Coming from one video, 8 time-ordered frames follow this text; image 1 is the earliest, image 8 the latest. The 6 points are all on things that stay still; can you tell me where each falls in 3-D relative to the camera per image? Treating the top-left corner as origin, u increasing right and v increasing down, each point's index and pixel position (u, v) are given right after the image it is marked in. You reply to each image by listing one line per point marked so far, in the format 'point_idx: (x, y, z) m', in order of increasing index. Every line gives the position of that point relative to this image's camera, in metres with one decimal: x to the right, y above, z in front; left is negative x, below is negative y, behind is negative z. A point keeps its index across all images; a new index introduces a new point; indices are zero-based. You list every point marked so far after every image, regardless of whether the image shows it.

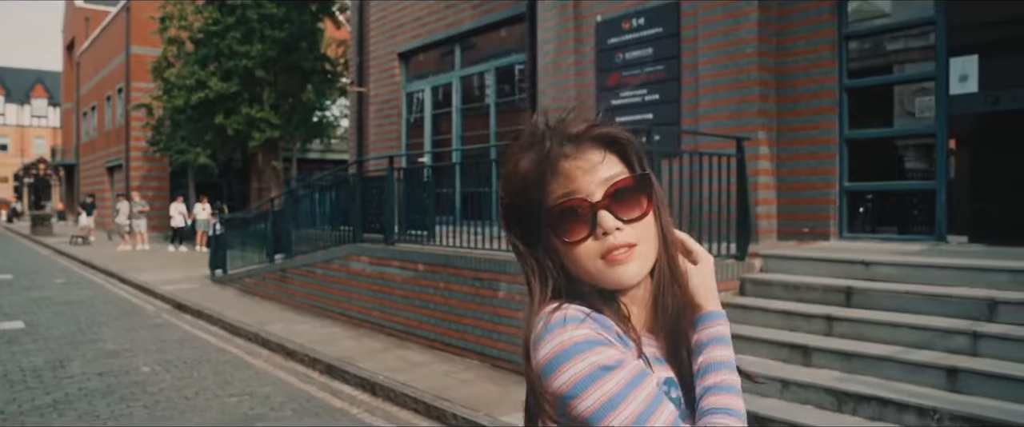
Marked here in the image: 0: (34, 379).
0: (-3.8, -1.3, +6.1) m
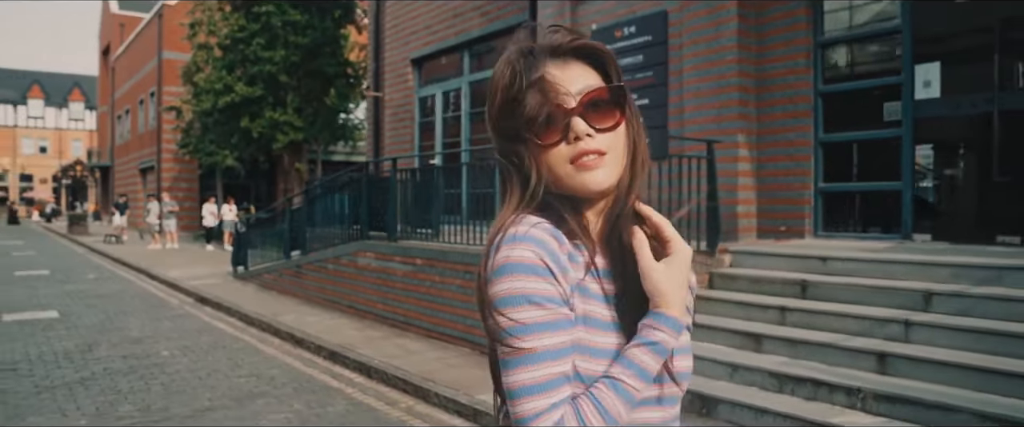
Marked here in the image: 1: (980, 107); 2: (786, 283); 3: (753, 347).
0: (-3.9, -1.3, +6.8) m
1: (+4.0, +0.9, +6.7) m
2: (+2.1, -0.5, +6.0) m
3: (+1.7, -1.0, +5.6) m
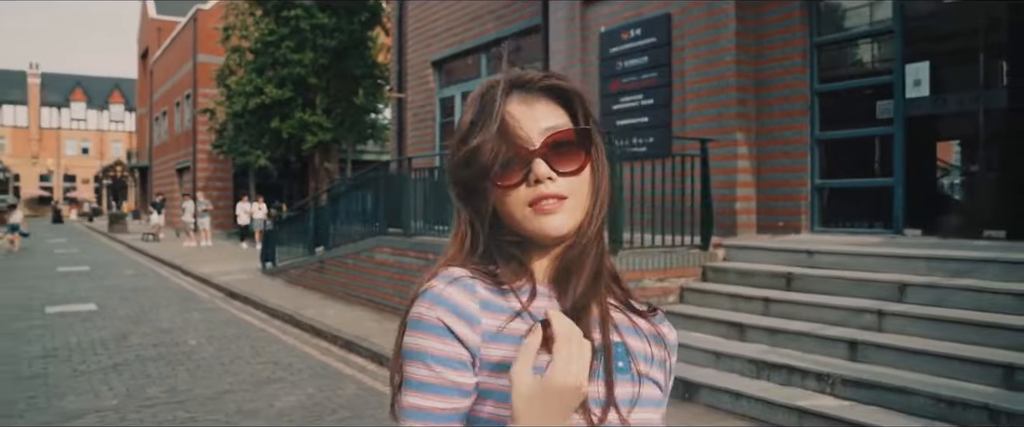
0: (-3.9, -1.3, +7.3) m
1: (+4.0, +1.0, +6.9) m
2: (+2.1, -0.5, +6.3) m
3: (+1.7, -0.9, +5.9) m
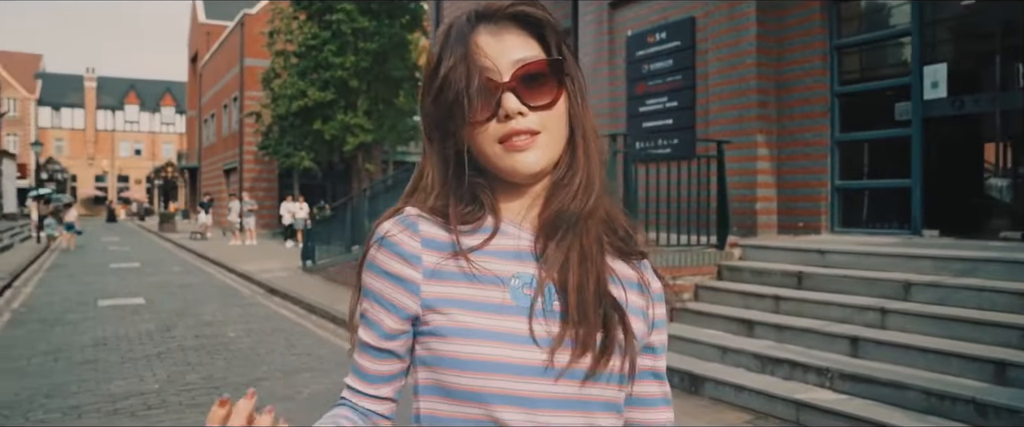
0: (-3.7, -1.3, +7.8) m
1: (+4.2, +1.0, +6.9) m
2: (+2.3, -0.5, +6.5) m
3: (+1.8, -0.9, +6.1) m
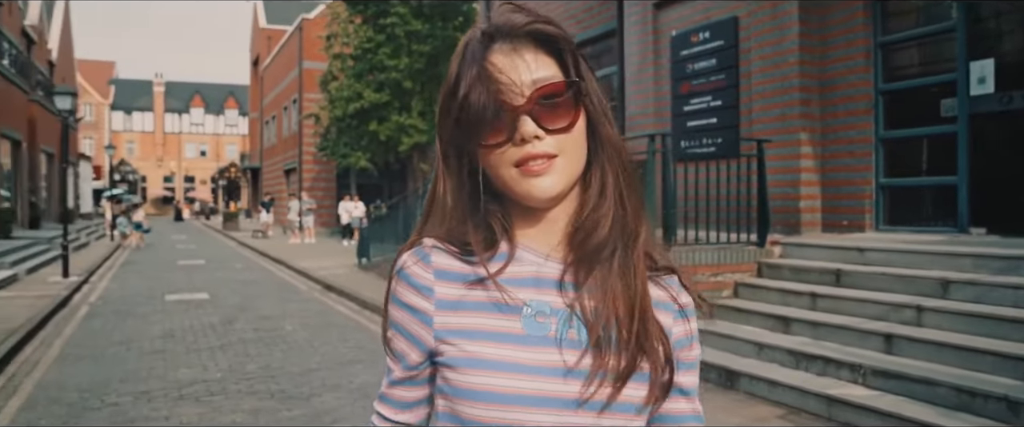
0: (-3.2, -1.2, +8.3) m
1: (+4.6, +1.0, +6.8) m
2: (+2.6, -0.5, +6.5) m
3: (+2.1, -0.9, +6.1) m
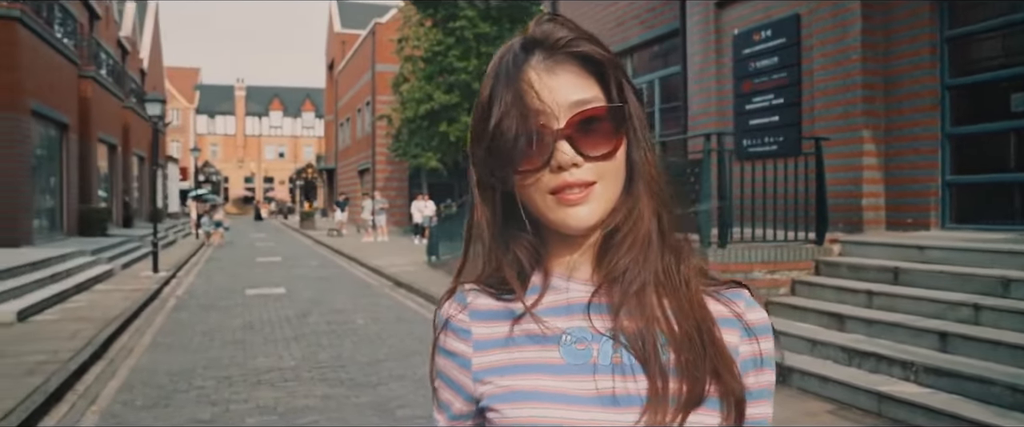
0: (-2.5, -1.2, +8.8) m
1: (+5.1, +1.0, +6.7) m
2: (+3.1, -0.5, +6.5) m
3: (+2.6, -0.9, +6.2) m
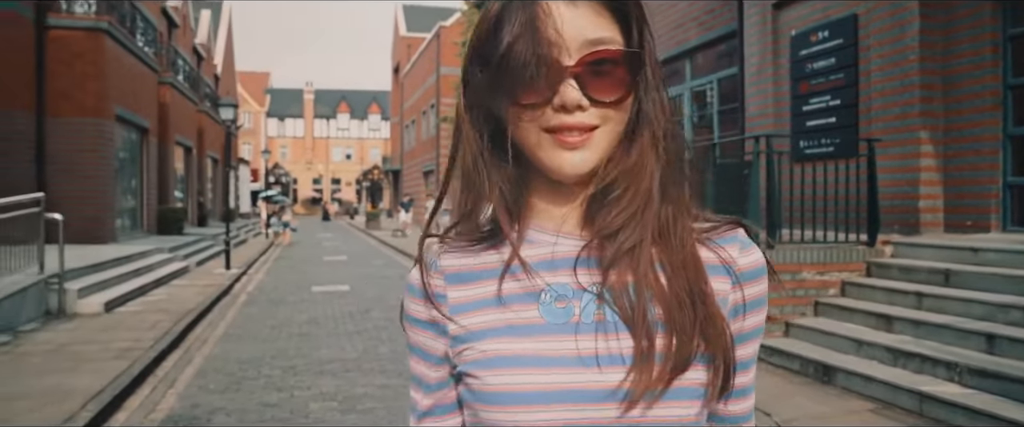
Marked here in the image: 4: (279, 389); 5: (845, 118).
0: (-1.9, -1.2, +9.2) m
1: (+5.5, +1.0, +6.5) m
2: (+3.5, -0.5, +6.5) m
3: (+3.0, -0.9, +6.2) m
4: (-1.8, -1.3, +5.9) m
5: (+4.0, +1.2, +9.4) m
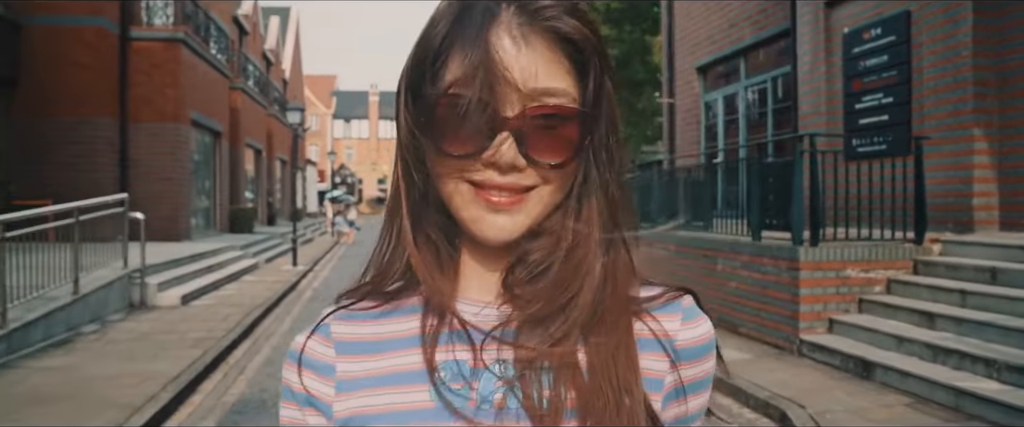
0: (-1.3, -1.2, +9.6) m
1: (+5.9, +1.0, +6.3) m
2: (+3.9, -0.5, +6.5) m
3: (+3.4, -0.9, +6.2) m
4: (-1.4, -1.3, +6.4) m
5: (+4.7, +1.2, +9.4) m
